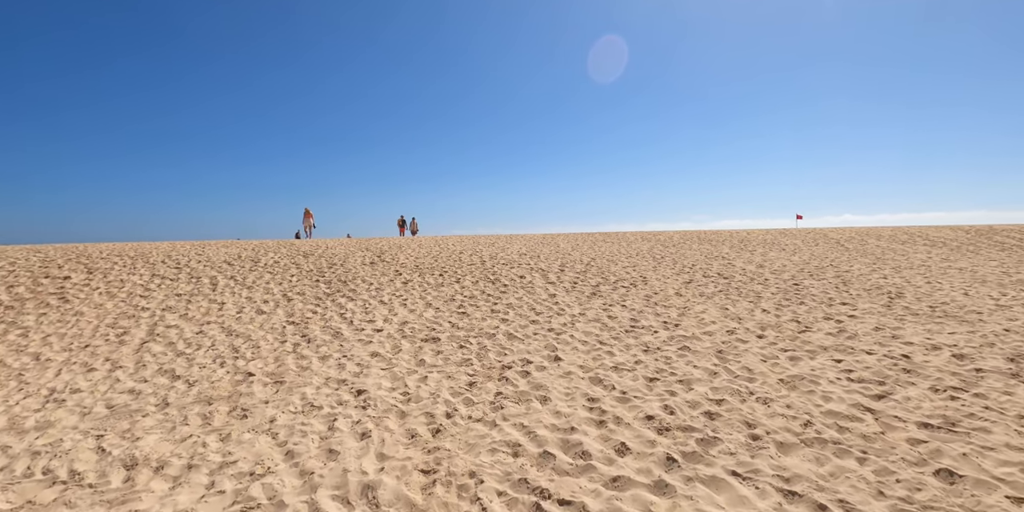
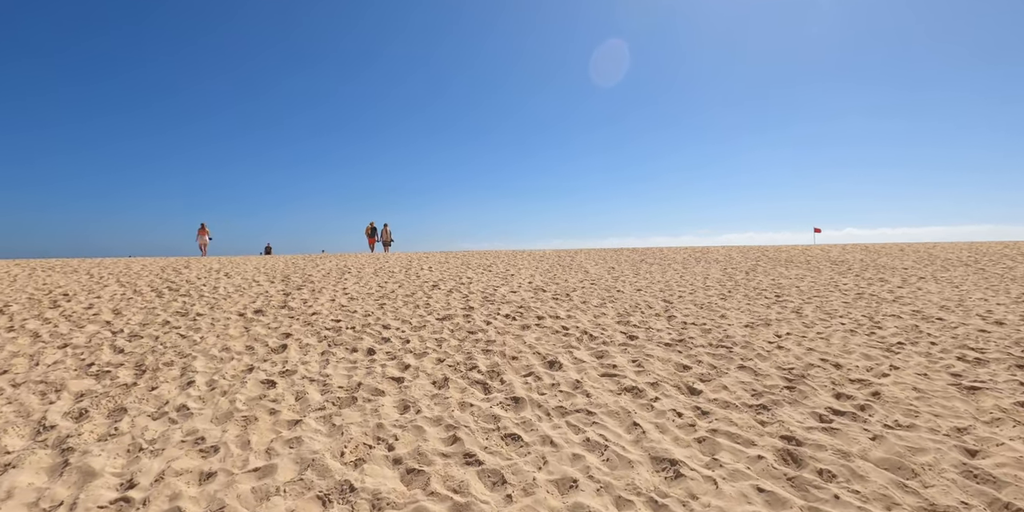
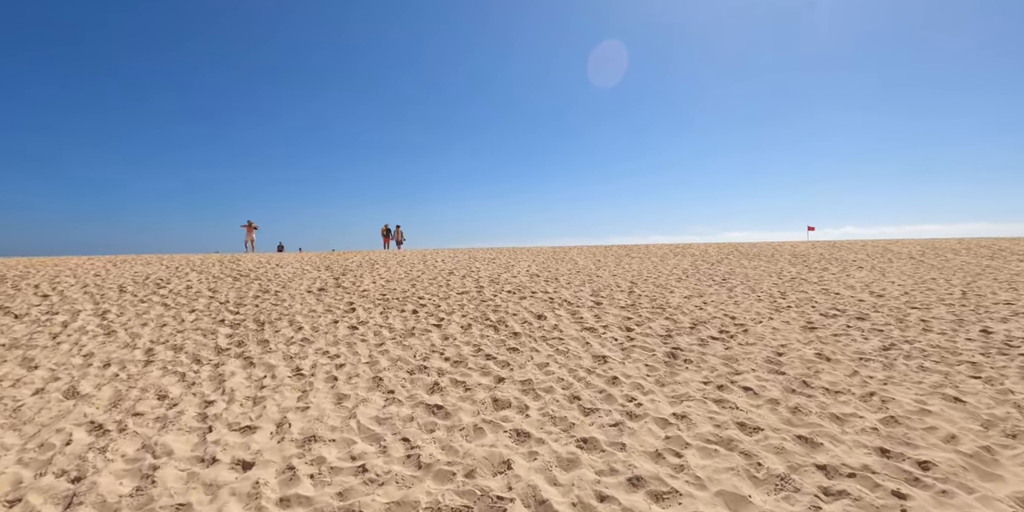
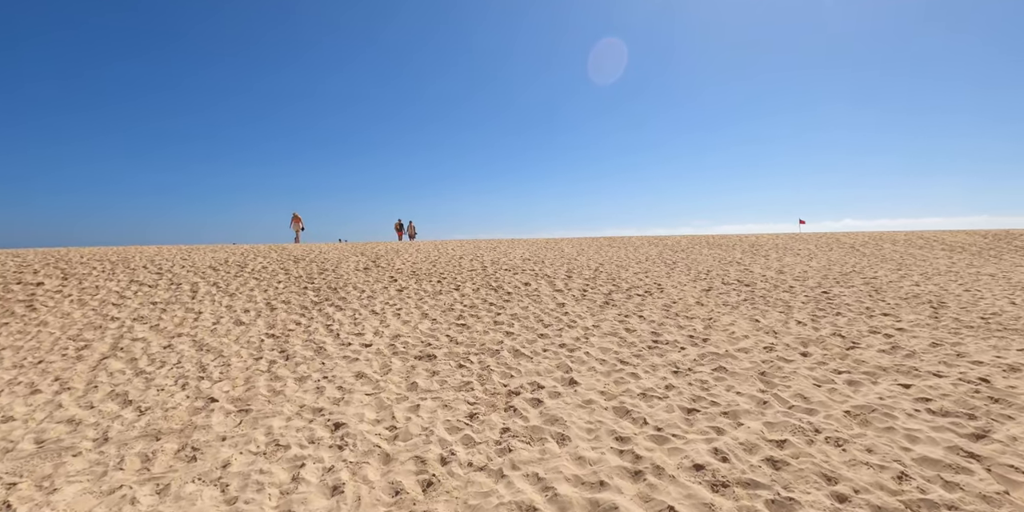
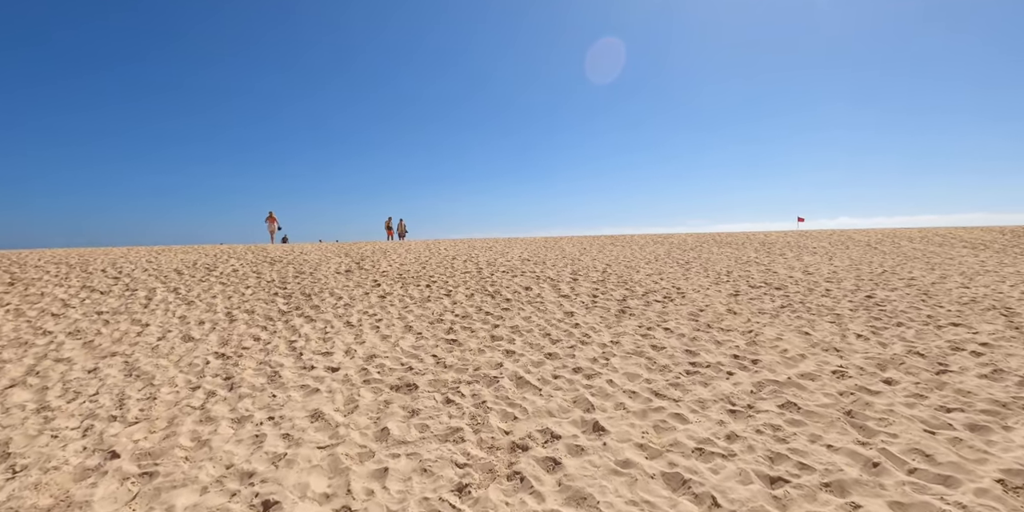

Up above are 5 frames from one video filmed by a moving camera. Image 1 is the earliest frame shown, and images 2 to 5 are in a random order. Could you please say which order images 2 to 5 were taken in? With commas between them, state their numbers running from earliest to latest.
4, 5, 3, 2
